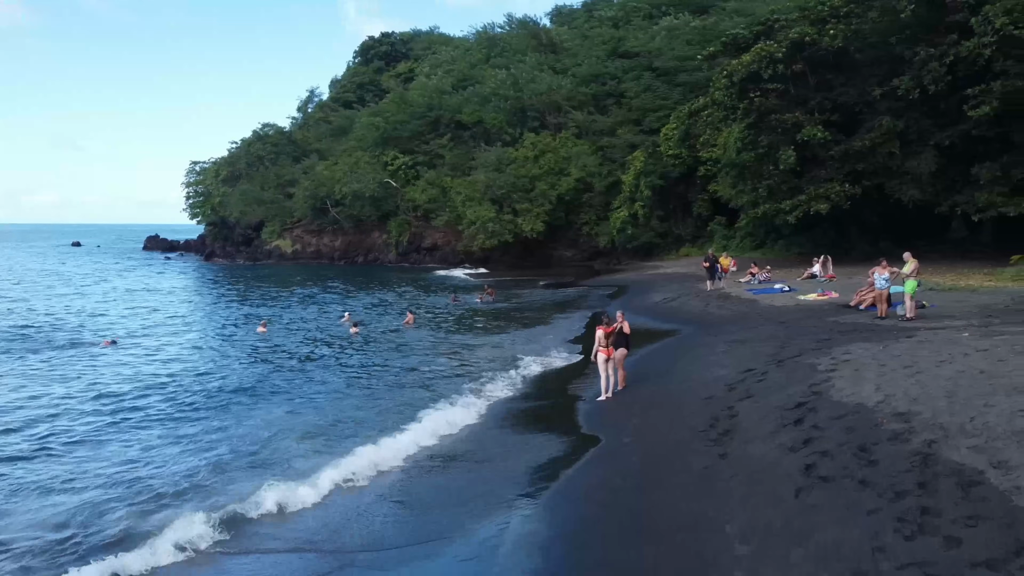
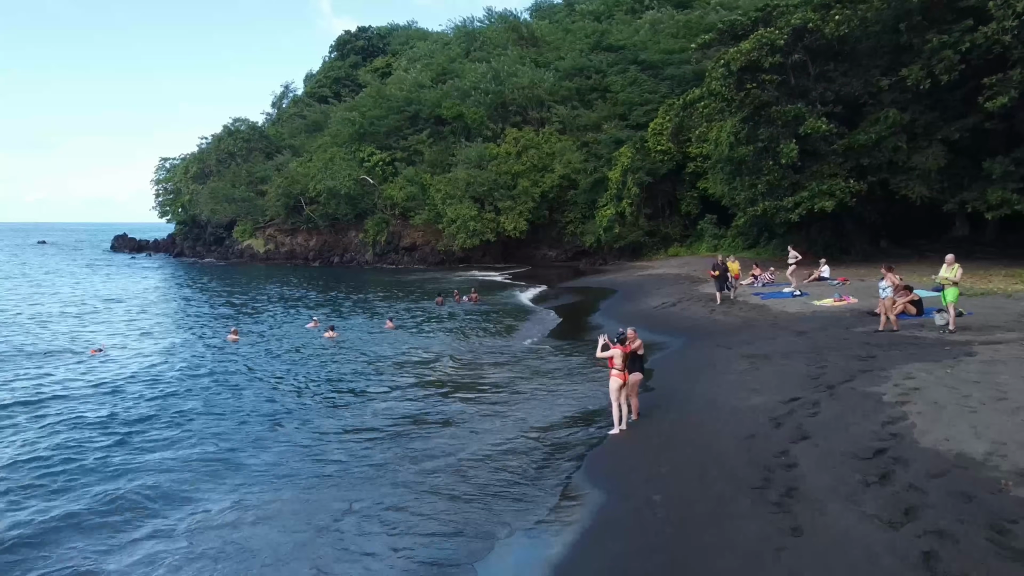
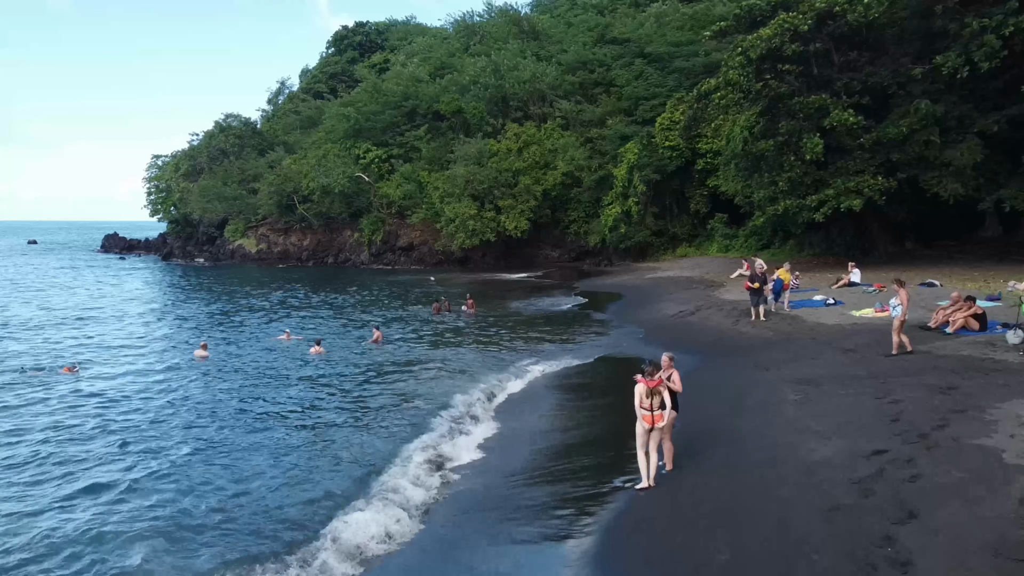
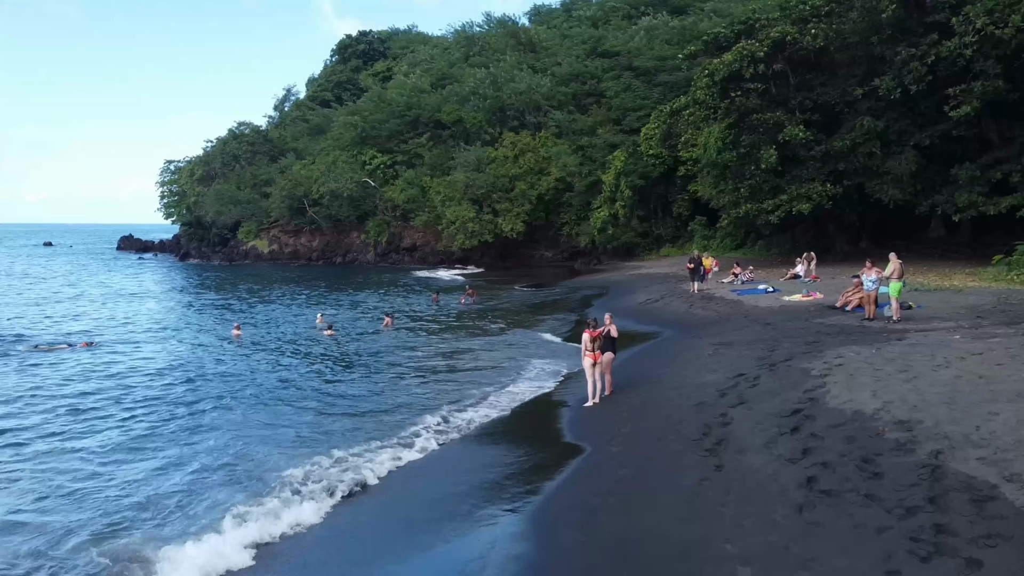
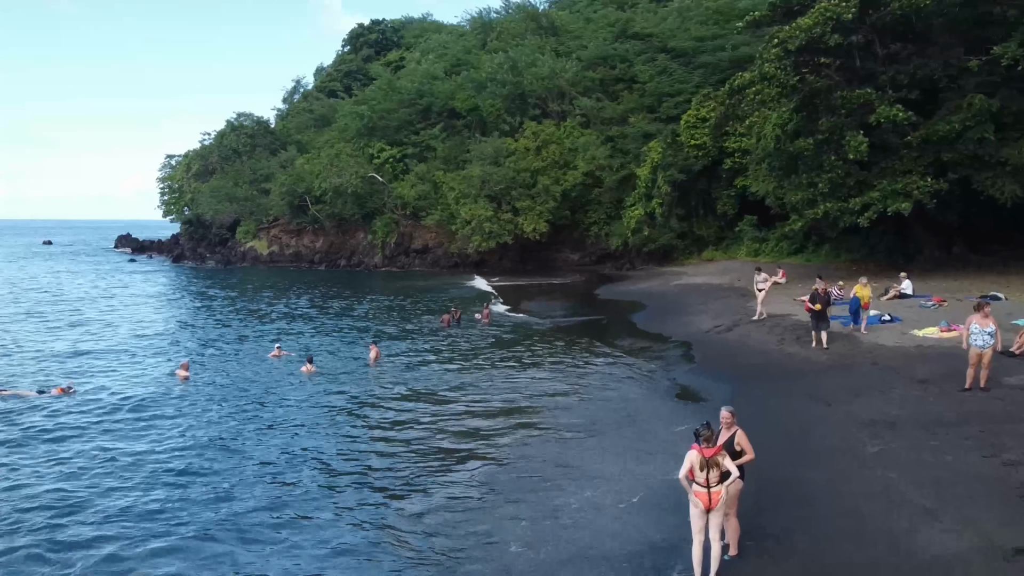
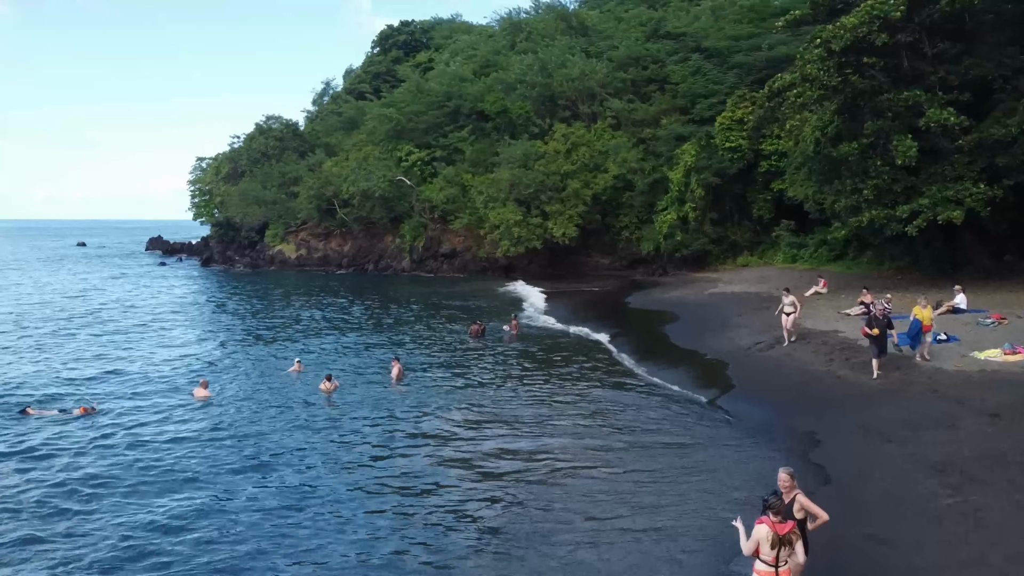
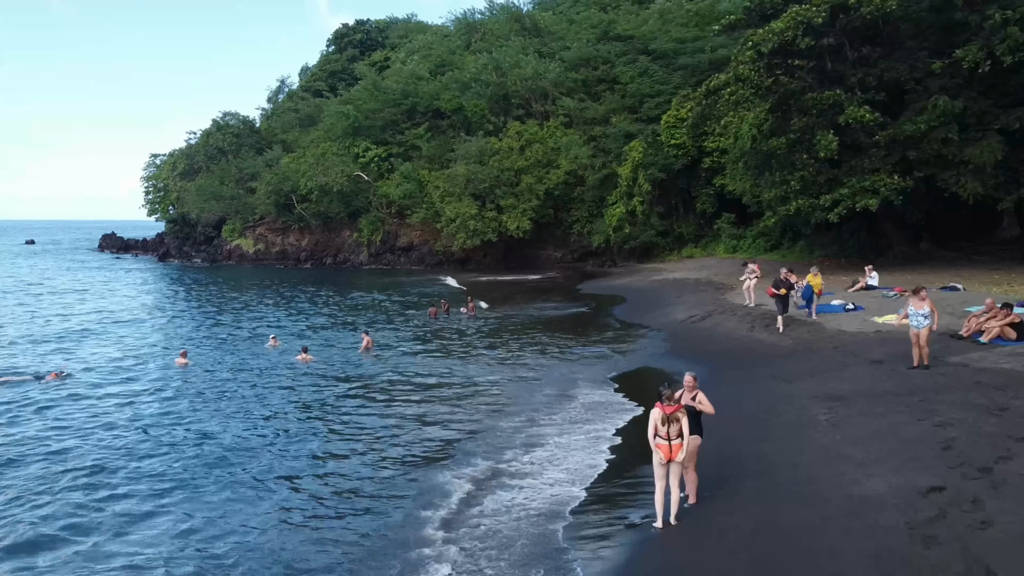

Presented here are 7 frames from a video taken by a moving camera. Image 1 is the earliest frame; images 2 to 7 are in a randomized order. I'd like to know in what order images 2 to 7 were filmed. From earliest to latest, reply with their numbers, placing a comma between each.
4, 2, 3, 7, 5, 6
